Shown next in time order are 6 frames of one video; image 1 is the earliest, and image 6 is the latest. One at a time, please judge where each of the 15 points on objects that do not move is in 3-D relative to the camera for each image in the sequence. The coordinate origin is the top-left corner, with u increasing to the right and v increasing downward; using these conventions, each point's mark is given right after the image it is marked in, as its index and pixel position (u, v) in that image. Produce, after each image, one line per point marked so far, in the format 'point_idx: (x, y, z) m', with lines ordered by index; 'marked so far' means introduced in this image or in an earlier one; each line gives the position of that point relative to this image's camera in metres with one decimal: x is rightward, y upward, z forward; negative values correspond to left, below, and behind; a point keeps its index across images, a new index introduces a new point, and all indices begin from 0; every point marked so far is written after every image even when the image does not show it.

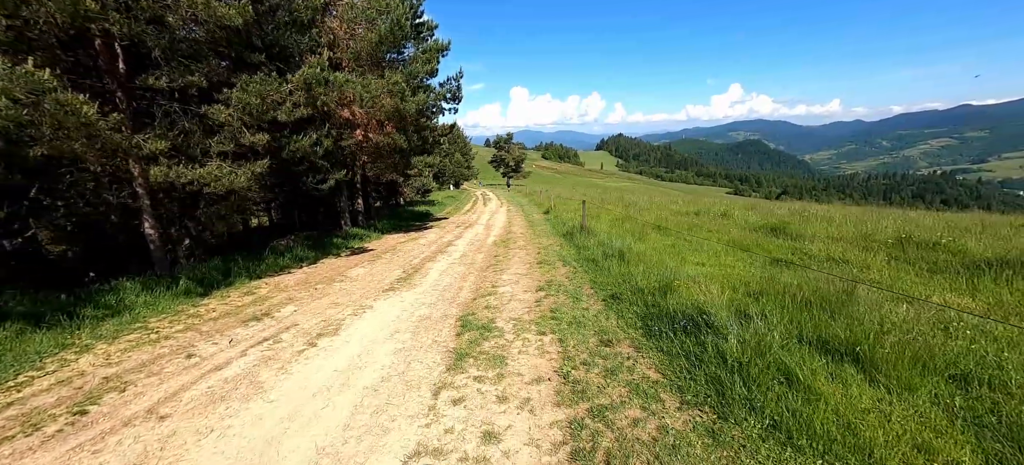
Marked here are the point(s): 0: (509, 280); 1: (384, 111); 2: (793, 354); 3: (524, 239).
0: (-0.1, -1.0, +8.2) m
1: (-4.7, +4.5, +13.8) m
2: (+2.6, -1.1, +3.5) m
3: (+0.5, -0.3, +14.1) m
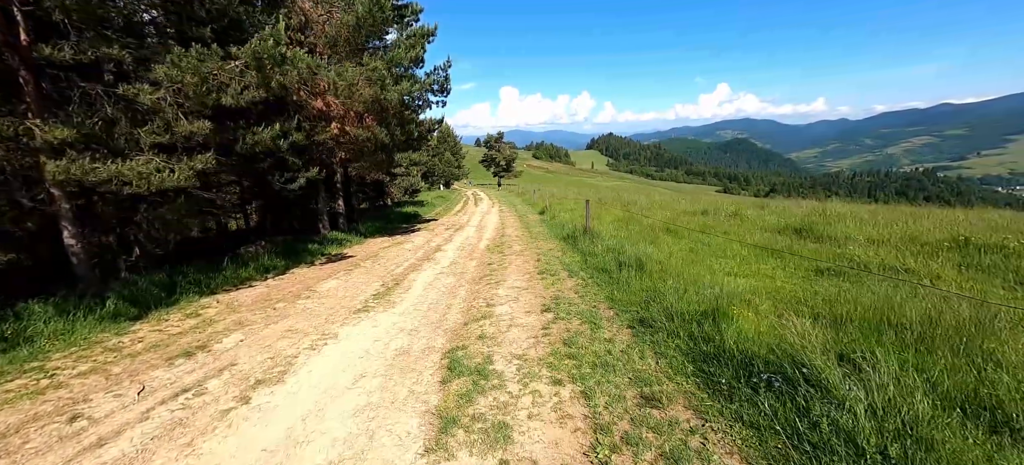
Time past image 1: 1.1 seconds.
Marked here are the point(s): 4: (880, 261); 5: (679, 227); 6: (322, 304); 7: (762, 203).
0: (-0.1, -1.2, +6.8) m
1: (-4.9, +4.3, +12.4) m
2: (+2.7, -1.2, +2.2) m
3: (+0.3, -0.4, +12.7) m
4: (+6.9, -0.5, +7.0) m
5: (+5.5, +0.2, +12.5) m
6: (-3.8, -1.4, +7.4) m
7: (+11.7, +1.4, +17.6) m
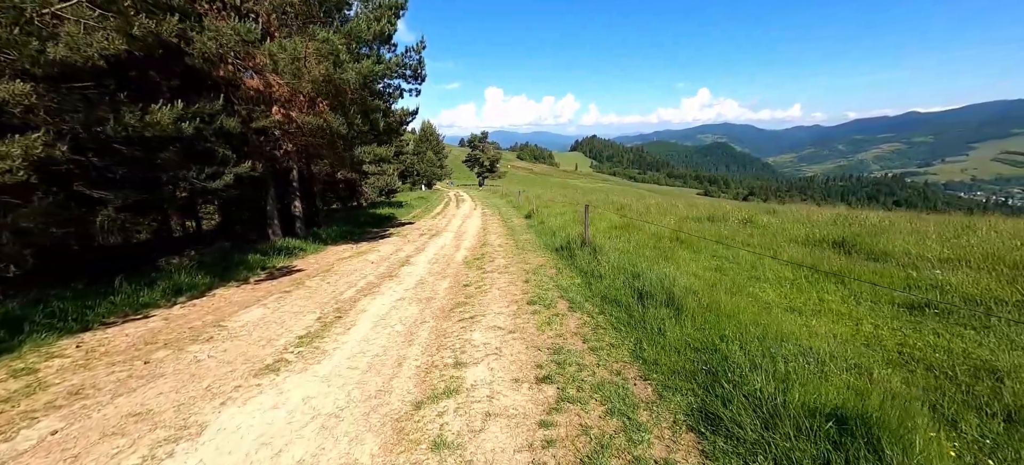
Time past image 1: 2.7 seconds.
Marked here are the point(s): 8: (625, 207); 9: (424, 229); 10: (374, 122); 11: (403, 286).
0: (-0.3, -1.4, +4.8) m
1: (-5.3, +4.0, +10.1) m
2: (+2.6, -1.5, +0.2) m
3: (-0.2, -0.7, +10.6) m
4: (+6.6, -0.8, +5.2) m
5: (+5.0, -0.1, +10.6) m
6: (-4.0, -1.7, +5.2) m
7: (+11.0, +1.0, +16.0) m
8: (+5.9, +1.3, +19.5) m
9: (-4.5, +0.2, +19.5) m
10: (-4.7, +3.7, +12.7) m
11: (-2.4, -1.2, +8.3) m
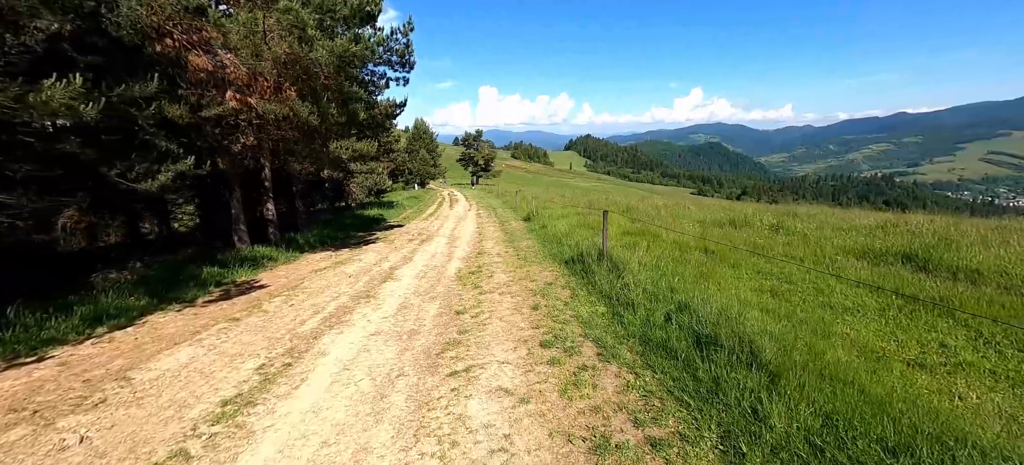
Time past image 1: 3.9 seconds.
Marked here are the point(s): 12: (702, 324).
0: (-0.2, -1.7, +3.2) m
1: (-5.3, +3.8, +8.4) m
2: (+2.8, -1.7, -1.3) m
3: (-0.2, -0.9, +9.1) m
4: (+6.7, -1.1, +3.8) m
5: (+5.1, -0.4, +9.1) m
6: (-3.9, -1.9, +3.6) m
7: (+11.0, +0.8, +14.6) m
8: (+5.8, +1.1, +18.0) m
9: (-4.6, 0.0, +17.8) m
10: (-4.7, +3.5, +11.1) m
11: (-2.3, -1.4, +6.7) m
12: (+2.2, -1.1, +4.4) m
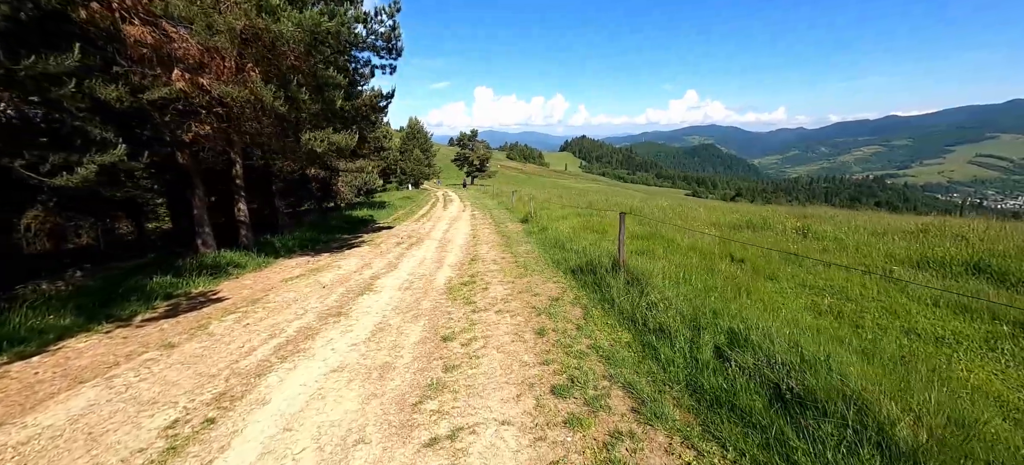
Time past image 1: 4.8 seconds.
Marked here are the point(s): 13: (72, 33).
0: (-0.2, -1.8, +2.0) m
1: (-5.3, +3.7, +7.1) m
2: (+2.9, -1.8, -2.5) m
3: (-0.2, -1.0, +7.8) m
4: (+6.8, -1.2, +2.6) m
5: (+5.1, -0.5, +8.0) m
6: (-3.9, -2.0, +2.3) m
7: (+10.9, +0.7, +13.5) m
8: (+5.7, +1.0, +16.9) m
9: (-4.7, -0.1, +16.6) m
10: (-4.7, +3.4, +9.8) m
11: (-2.3, -1.5, +5.4) m
12: (+2.2, -1.2, +3.2) m
13: (-7.3, +3.3, +6.3) m
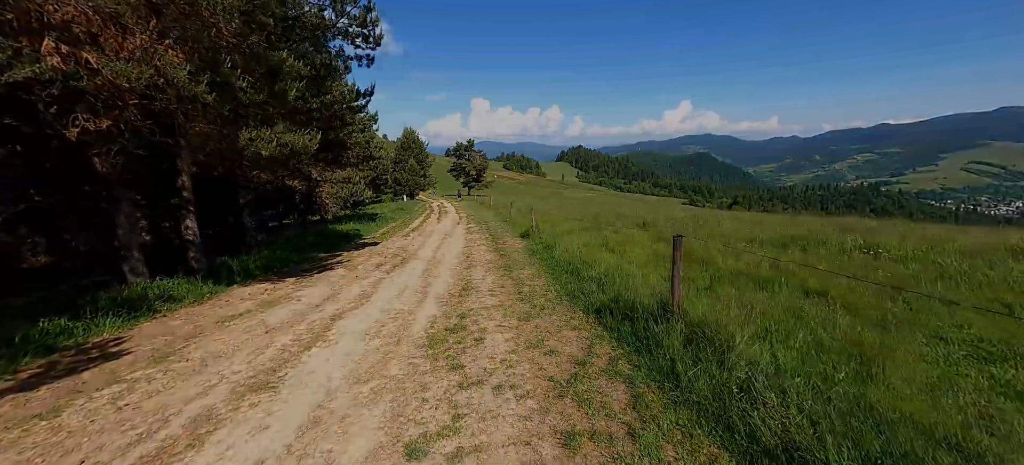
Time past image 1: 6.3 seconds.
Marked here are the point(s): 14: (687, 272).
0: (0.0, -2.0, -0.1) m
1: (-5.3, +3.3, +5.2) m
2: (+3.1, -2.0, -4.5) m
3: (-0.1, -1.4, +5.8) m
4: (+6.9, -1.4, +0.7) m
5: (+5.1, -0.8, +6.0) m
6: (-3.8, -2.3, +0.2) m
7: (+10.9, +0.2, +11.6) m
8: (+5.6, +0.4, +15.0) m
9: (-4.8, -0.8, +14.5) m
10: (-4.7, +2.9, +7.9) m
11: (-2.2, -1.9, +3.4) m
12: (+2.3, -1.4, +1.2) m
13: (-7.3, +2.9, +4.3) m
14: (+3.4, -0.7, +7.3) m
